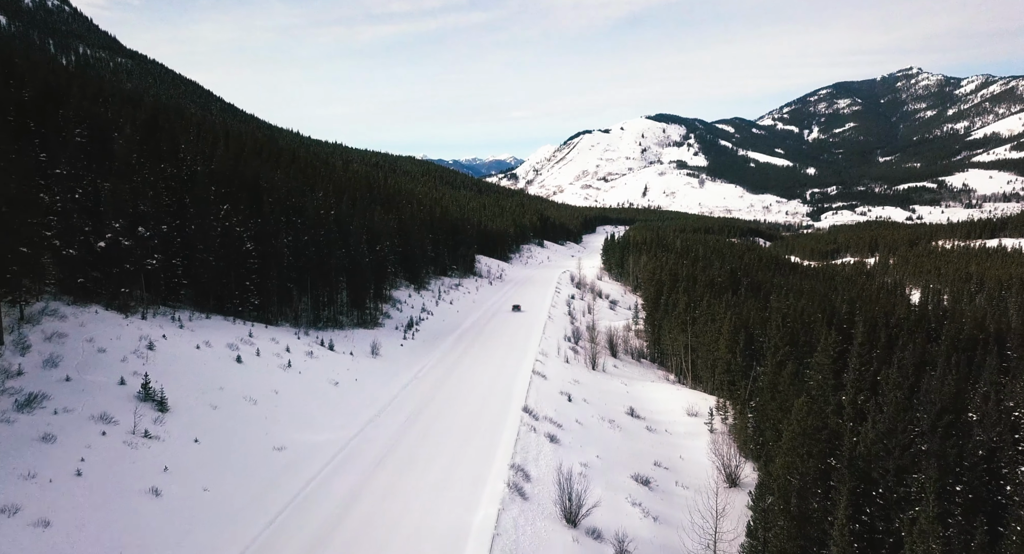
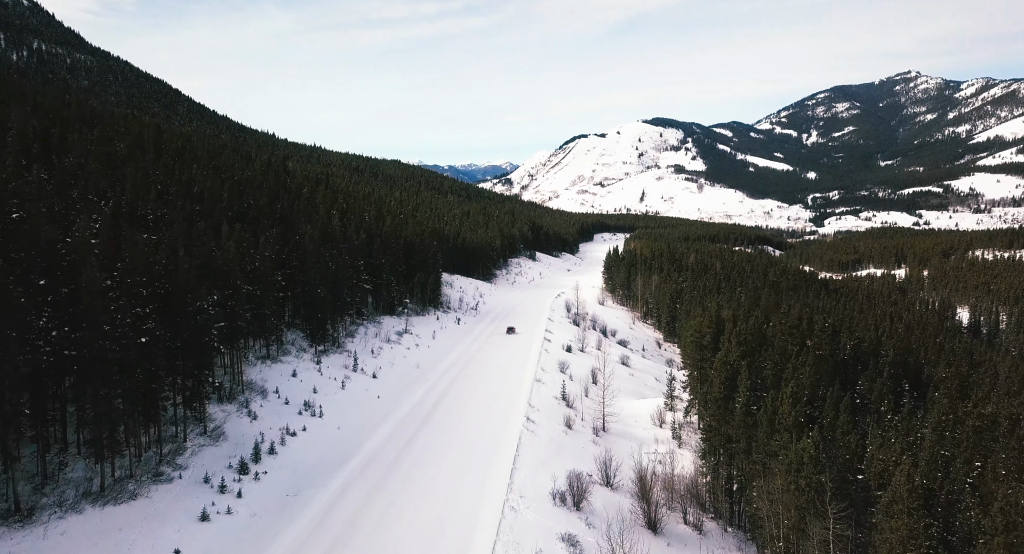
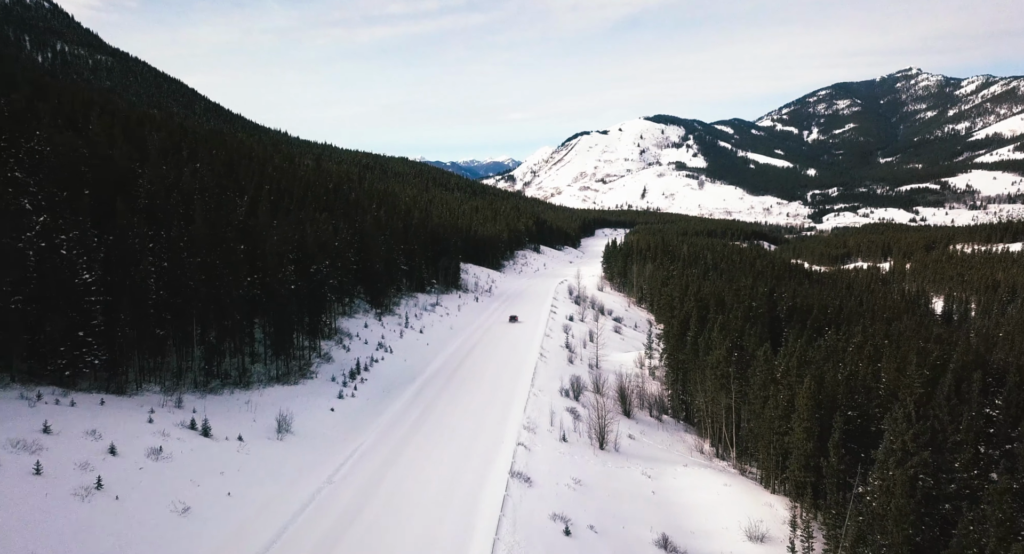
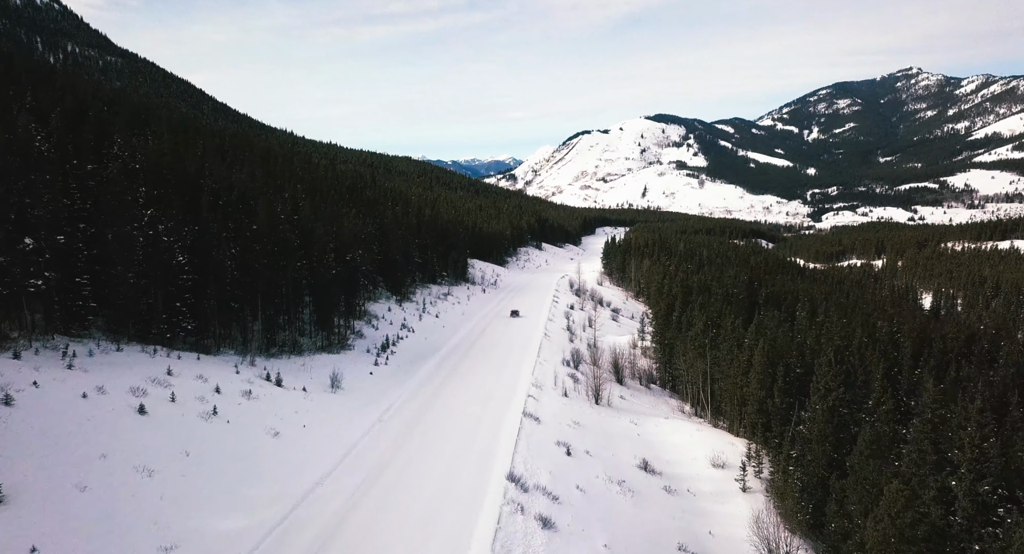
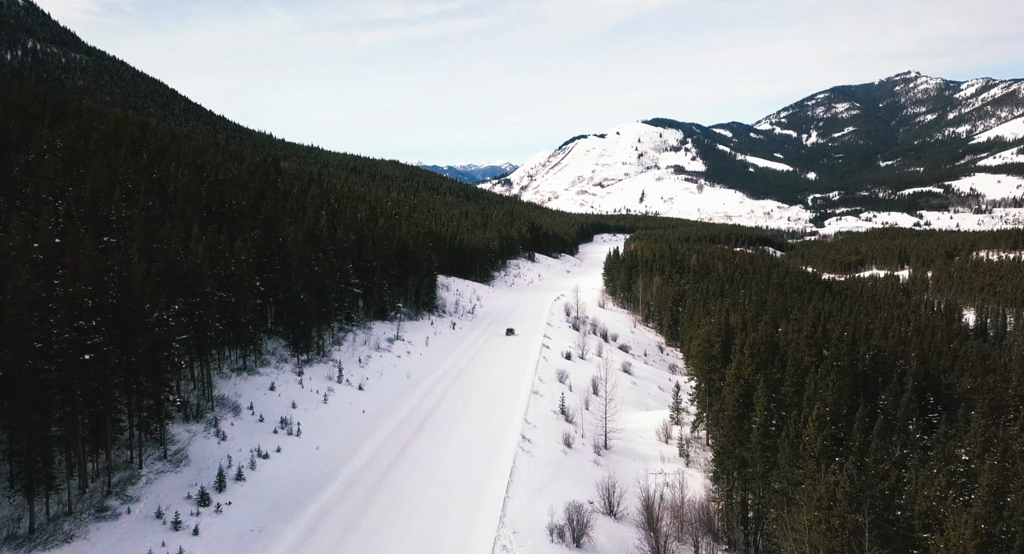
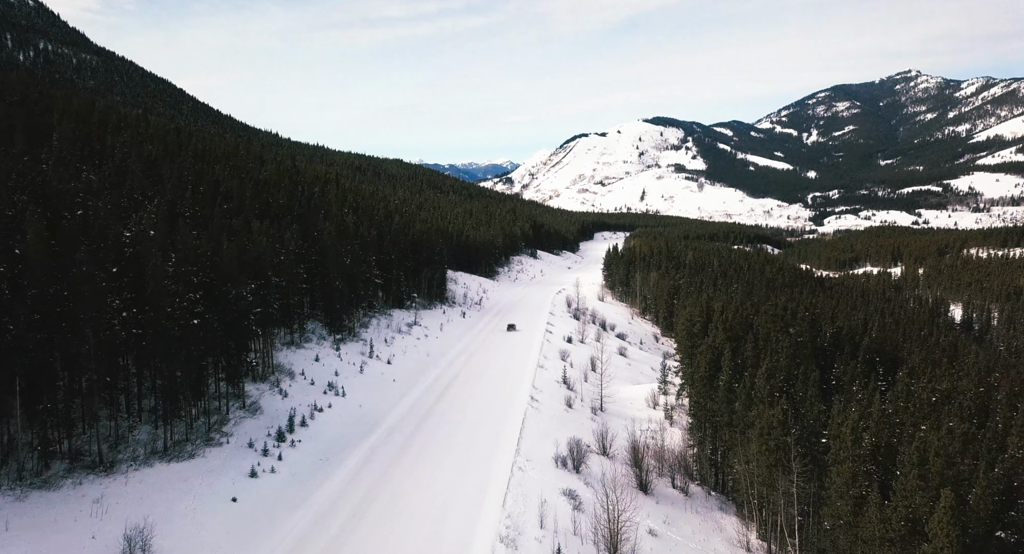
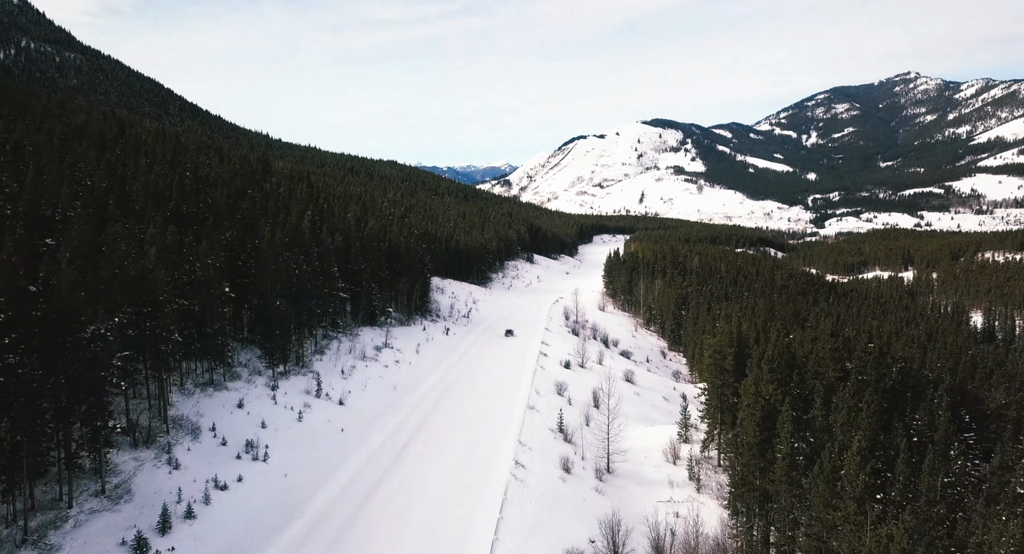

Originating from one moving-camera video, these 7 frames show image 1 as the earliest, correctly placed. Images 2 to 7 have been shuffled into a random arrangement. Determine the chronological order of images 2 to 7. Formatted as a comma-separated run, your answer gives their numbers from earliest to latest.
4, 3, 6, 2, 5, 7
